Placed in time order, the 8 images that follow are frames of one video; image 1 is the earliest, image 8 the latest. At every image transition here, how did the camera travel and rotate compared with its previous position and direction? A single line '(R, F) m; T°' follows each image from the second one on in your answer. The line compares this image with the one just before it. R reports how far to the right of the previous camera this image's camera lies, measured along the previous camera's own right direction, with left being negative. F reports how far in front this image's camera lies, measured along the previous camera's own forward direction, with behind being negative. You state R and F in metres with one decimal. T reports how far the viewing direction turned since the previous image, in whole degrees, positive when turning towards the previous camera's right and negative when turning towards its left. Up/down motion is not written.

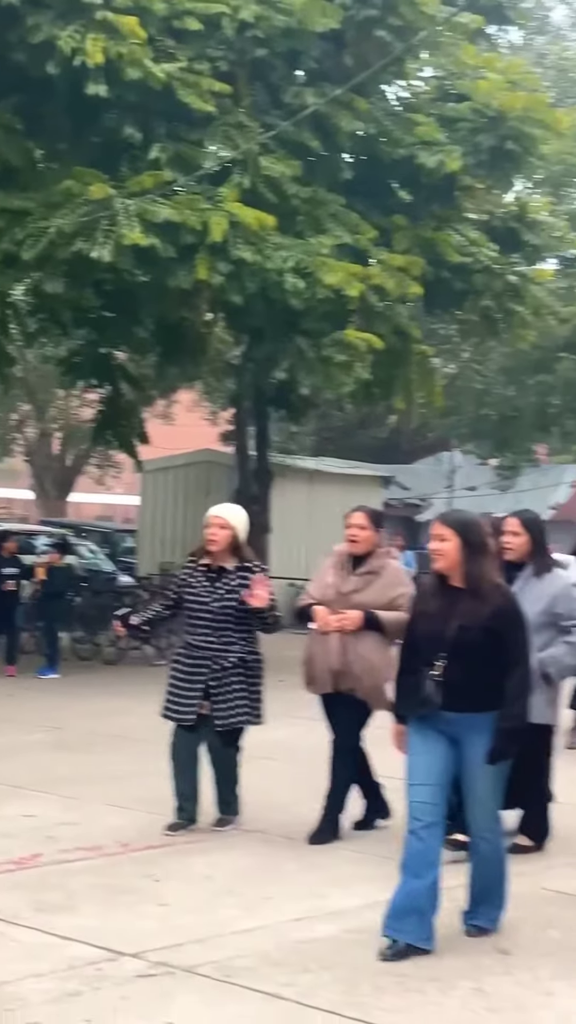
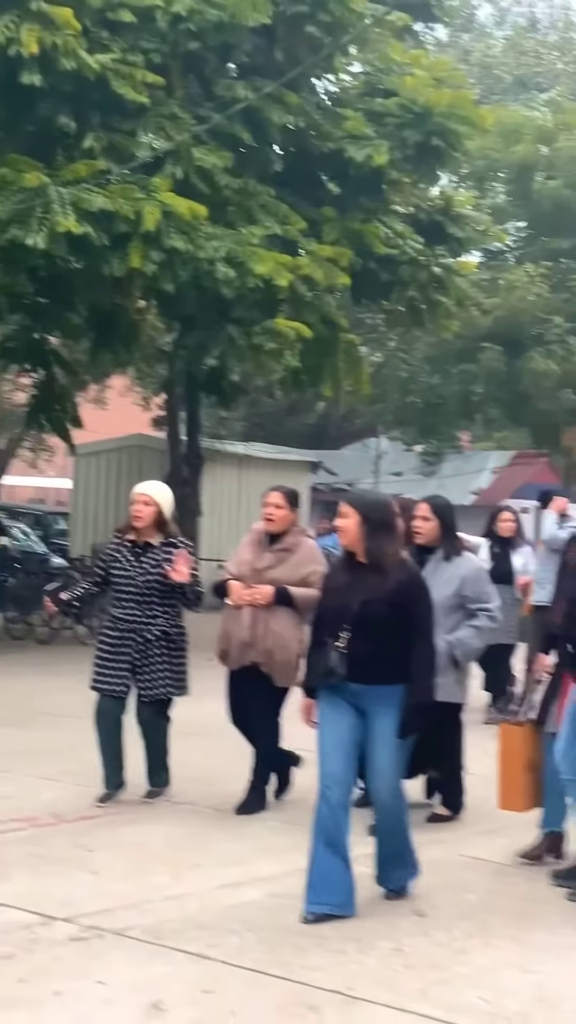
(0.0, -0.4) m; +3°
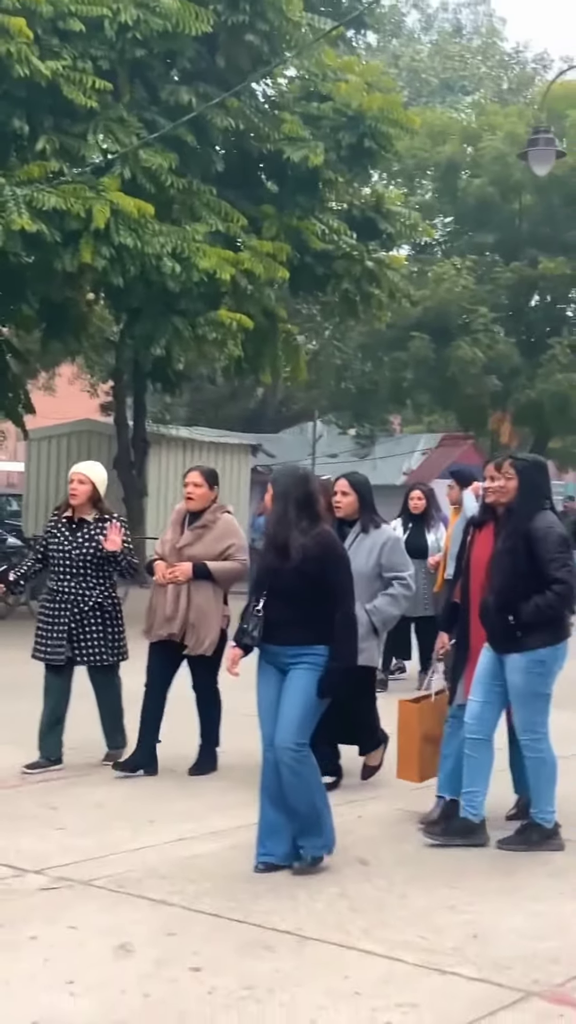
(-0.2, -0.9) m; +3°
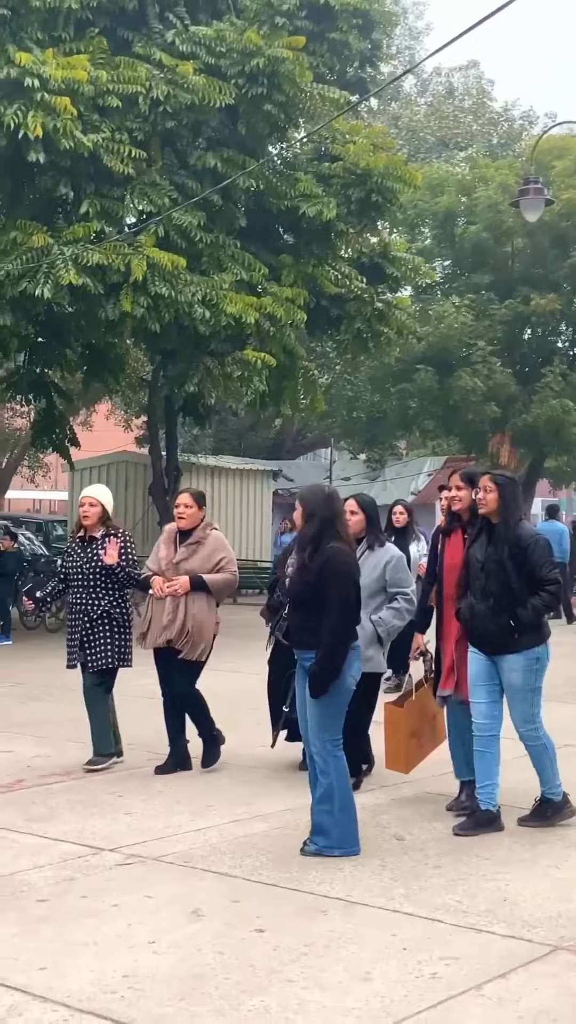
(-0.4, -1.7) m; 0°
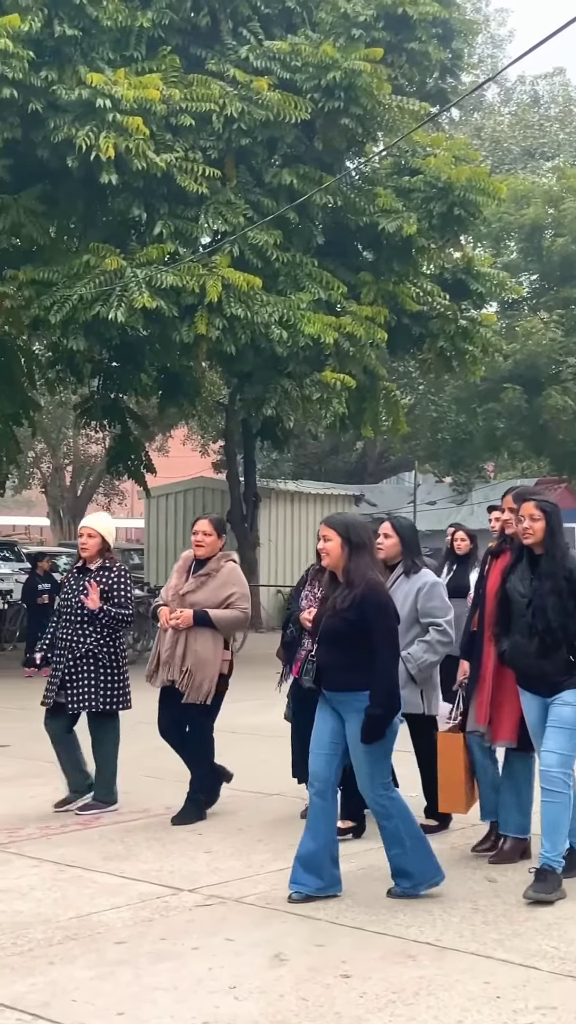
(+0.1, +0.5) m; -4°
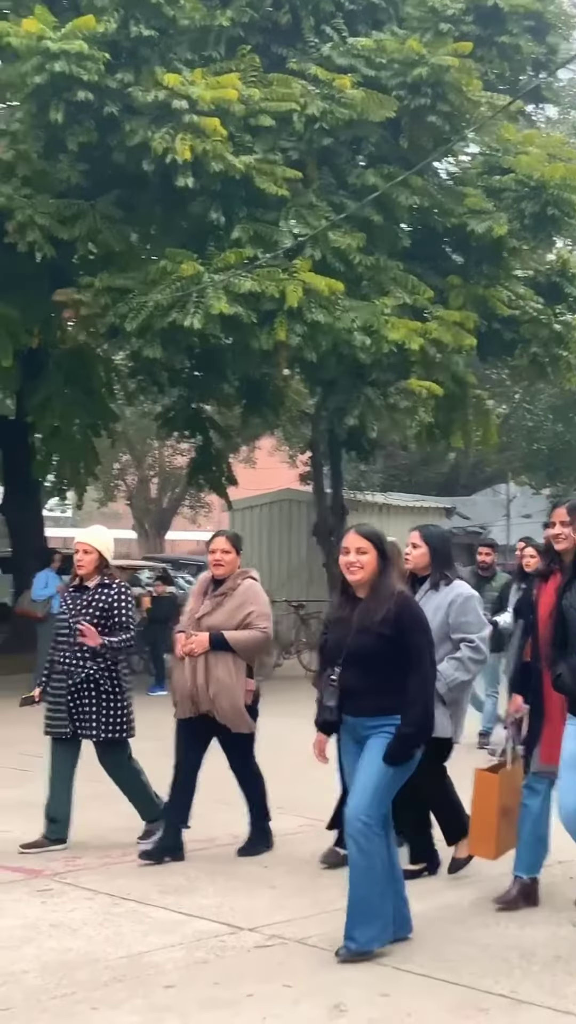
(+0.4, +0.6) m; -5°
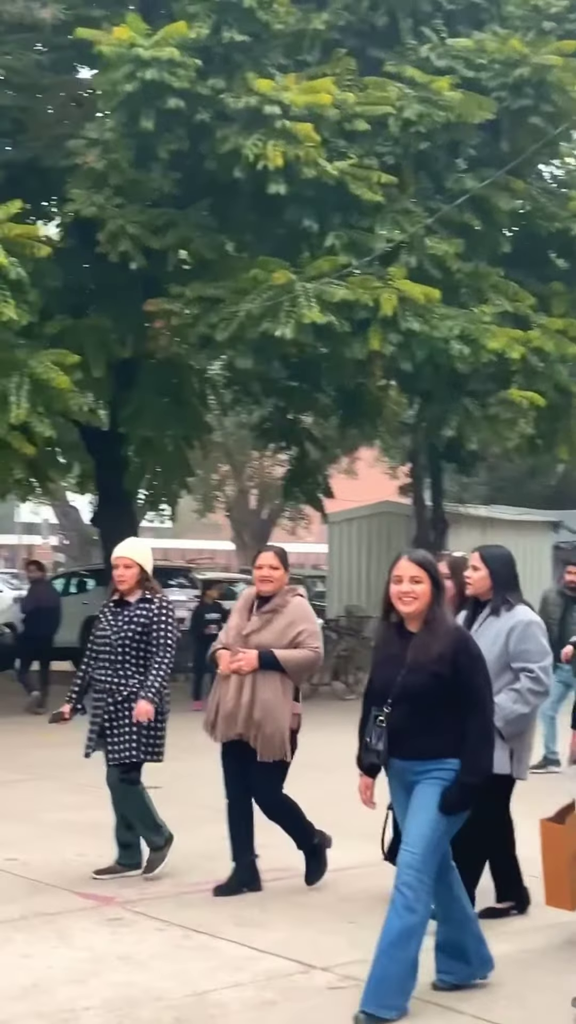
(+0.4, +0.4) m; -6°
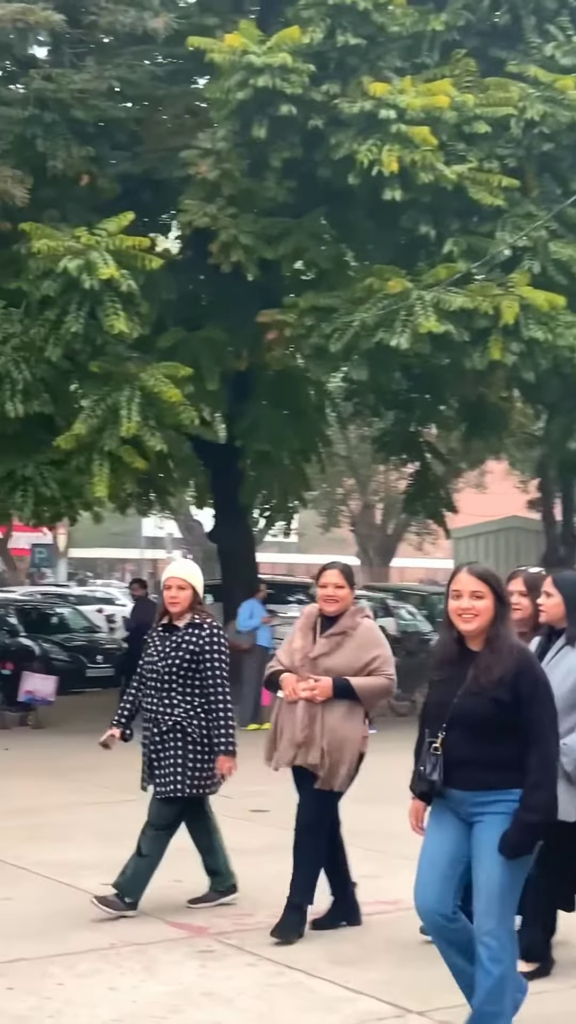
(+0.5, +0.4) m; -7°
